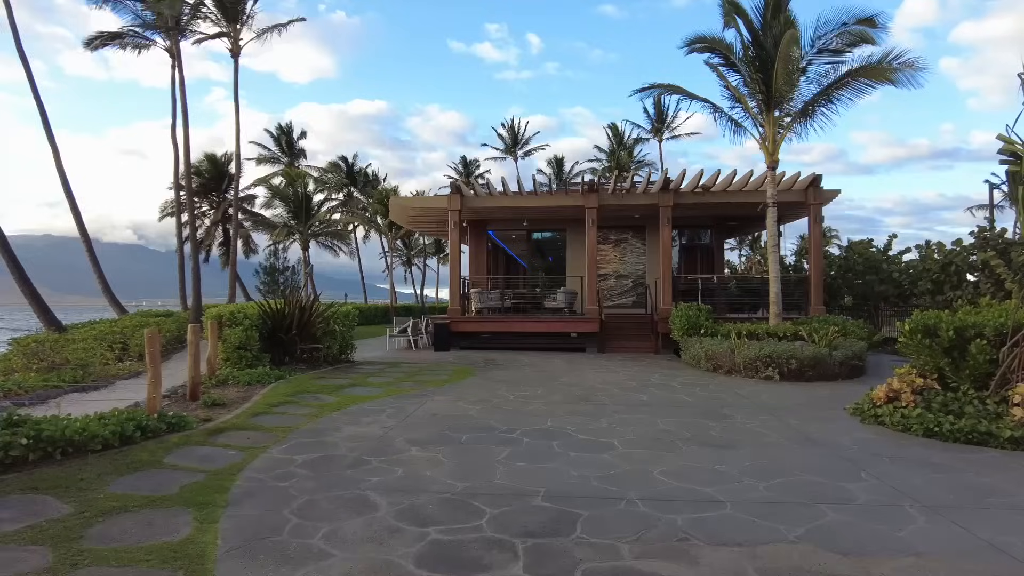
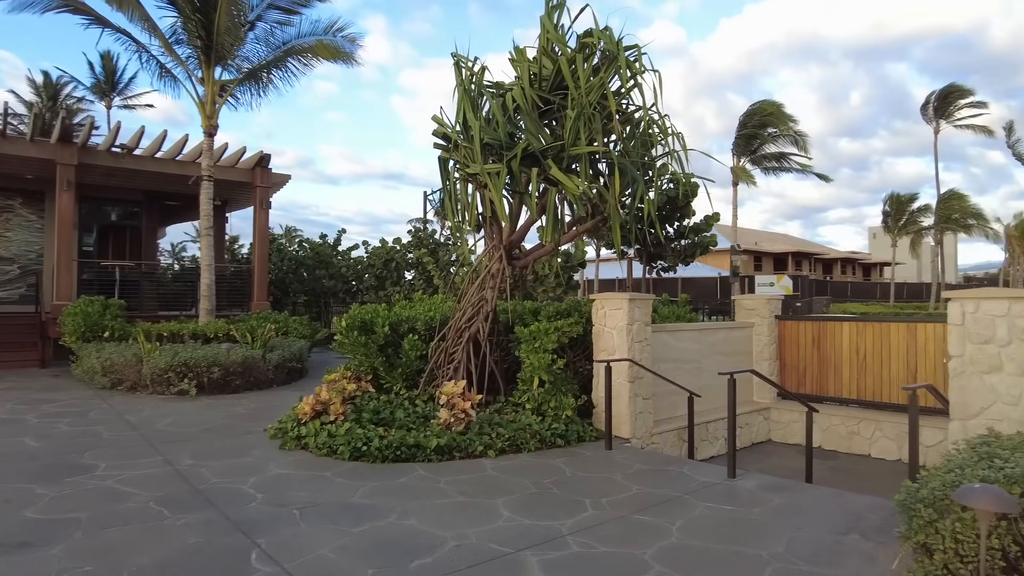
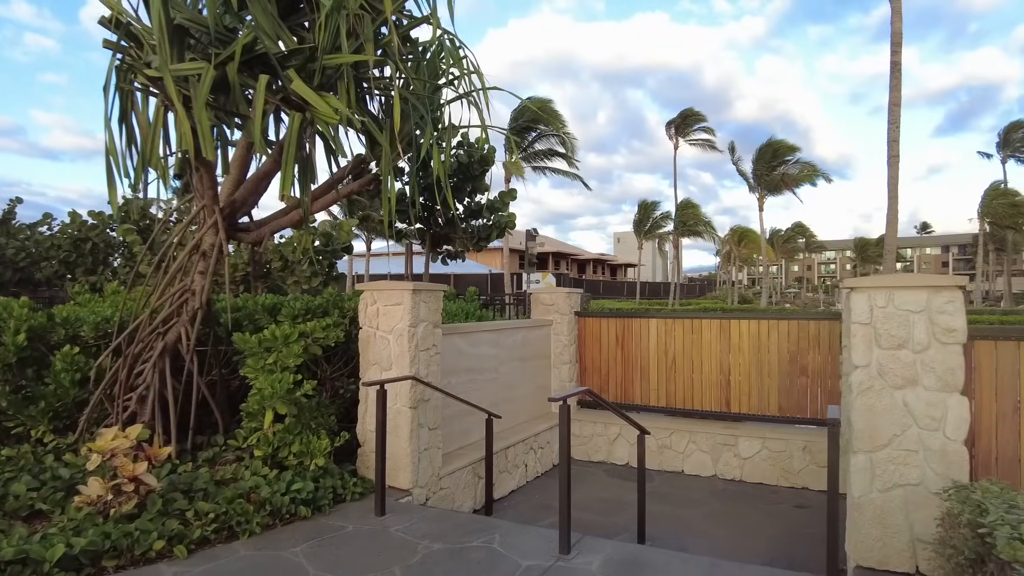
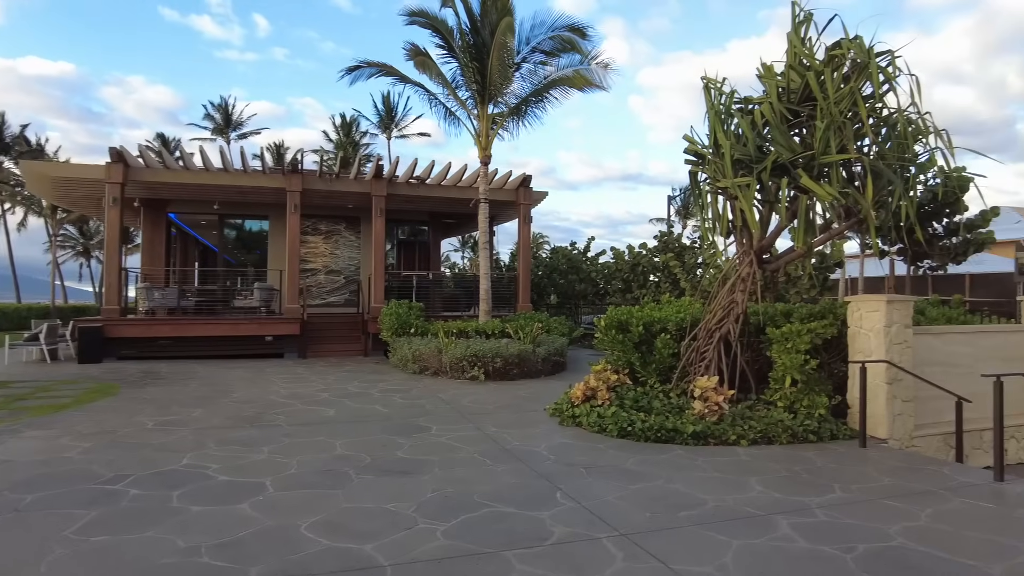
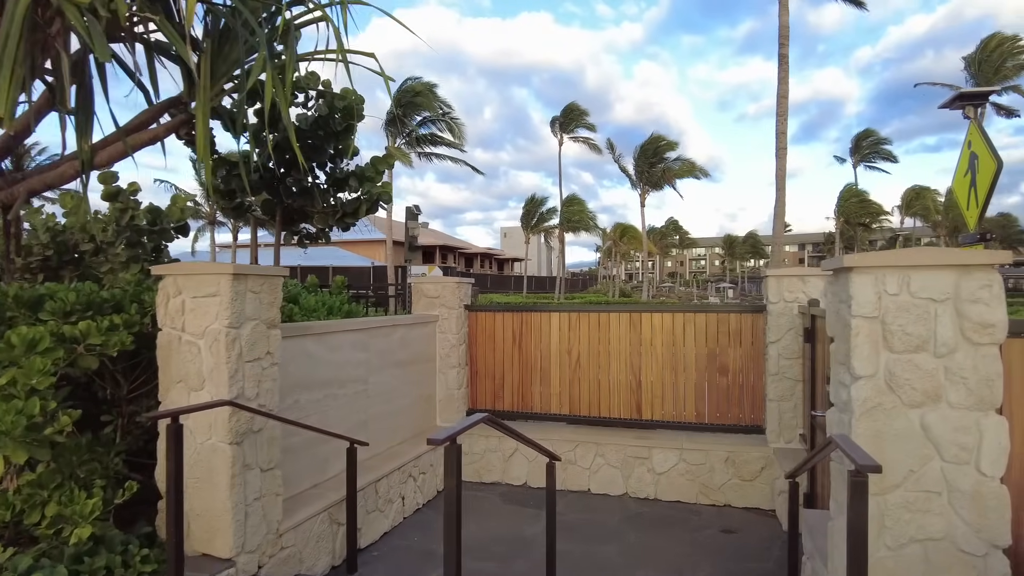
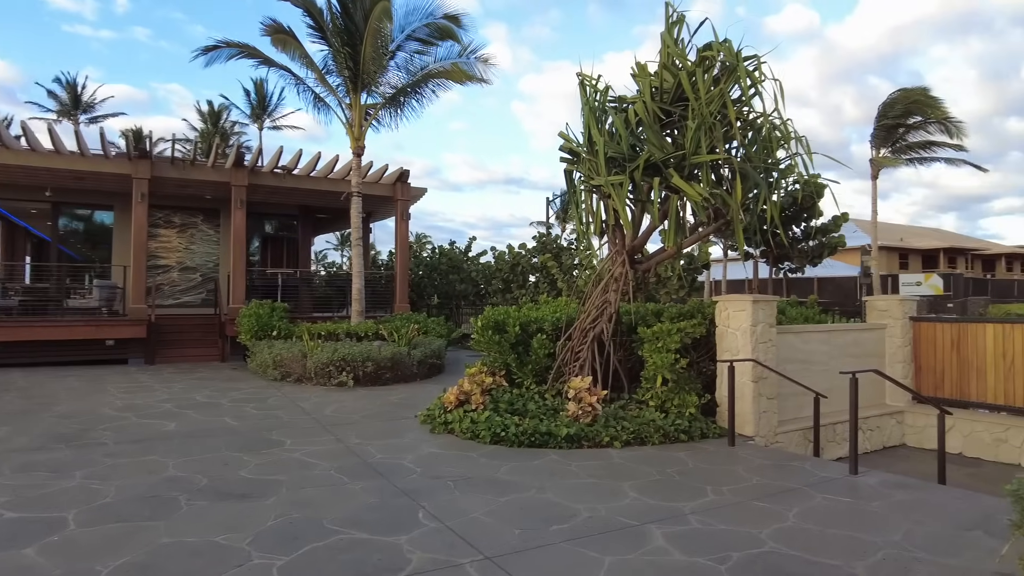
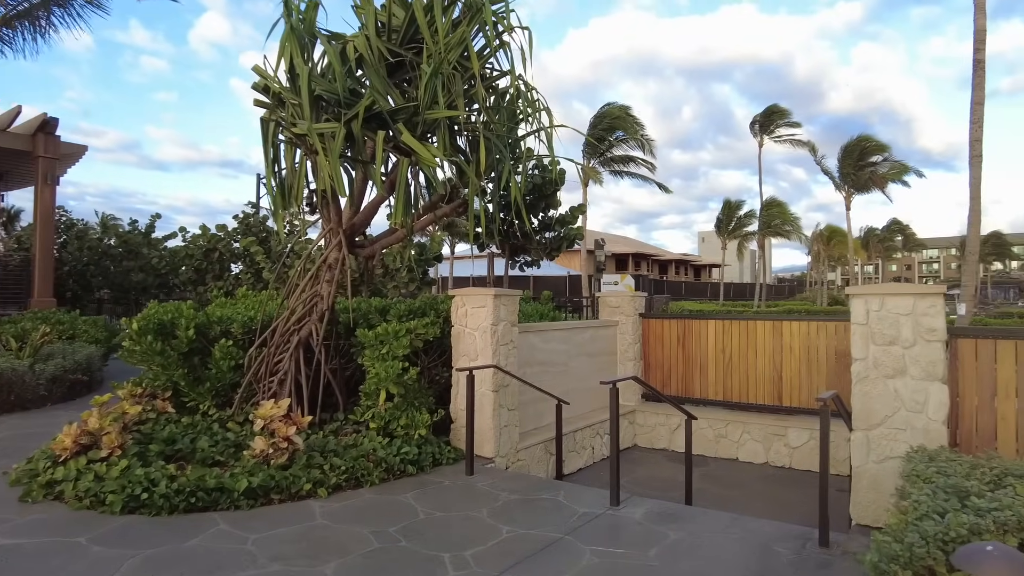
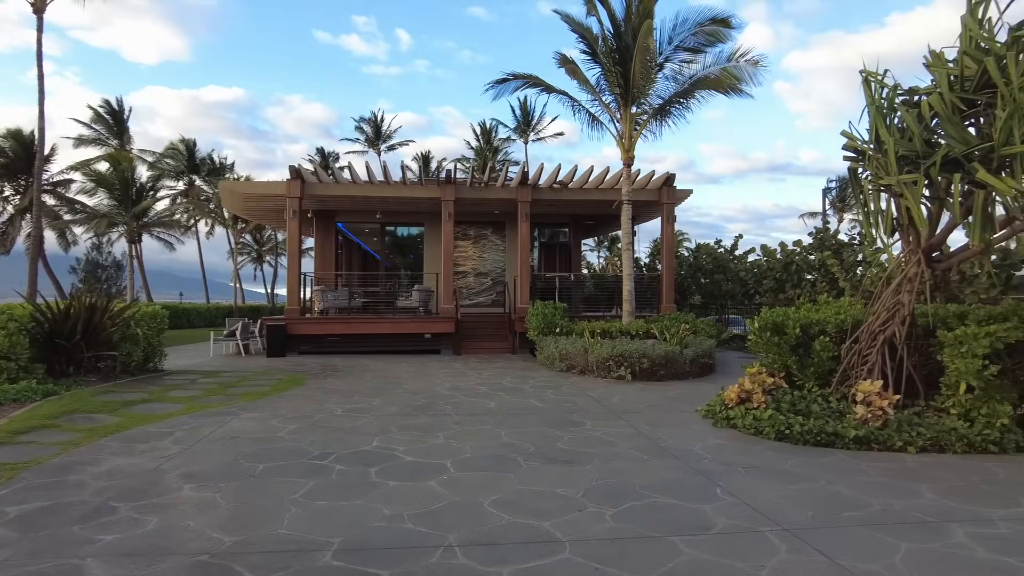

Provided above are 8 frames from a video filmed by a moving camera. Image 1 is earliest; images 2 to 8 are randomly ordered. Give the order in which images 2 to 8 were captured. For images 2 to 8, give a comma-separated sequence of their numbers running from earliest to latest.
8, 4, 6, 2, 7, 3, 5
